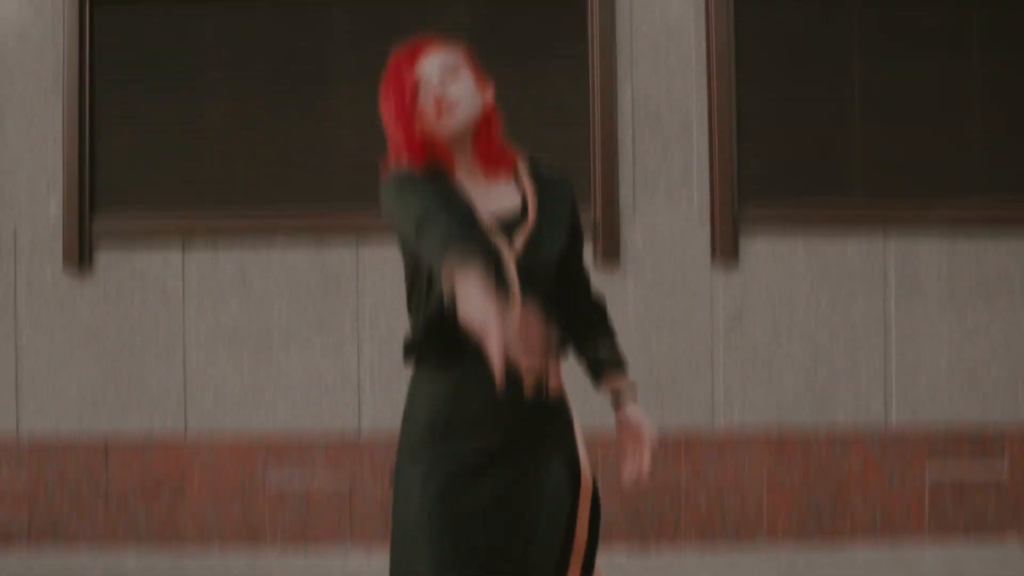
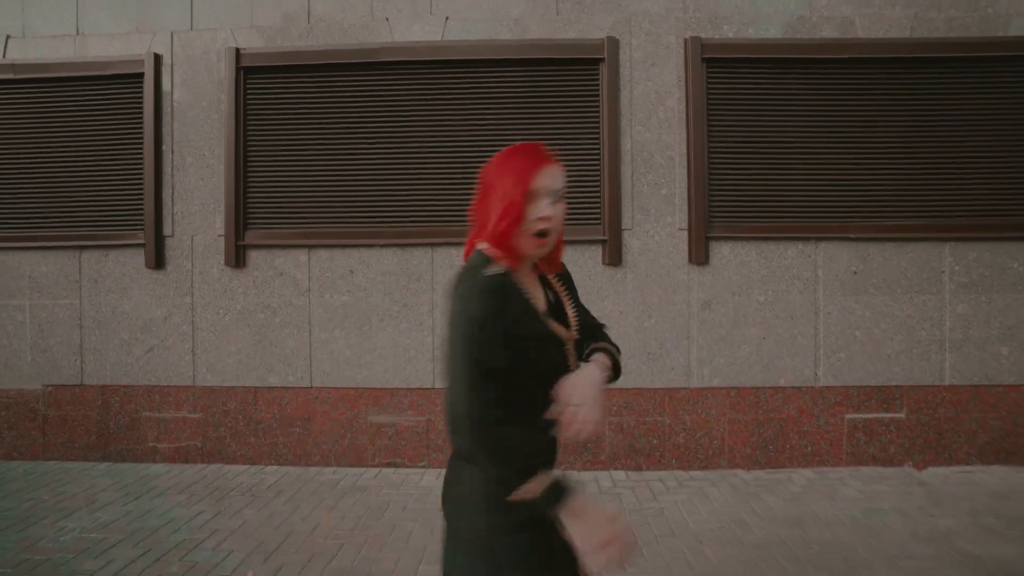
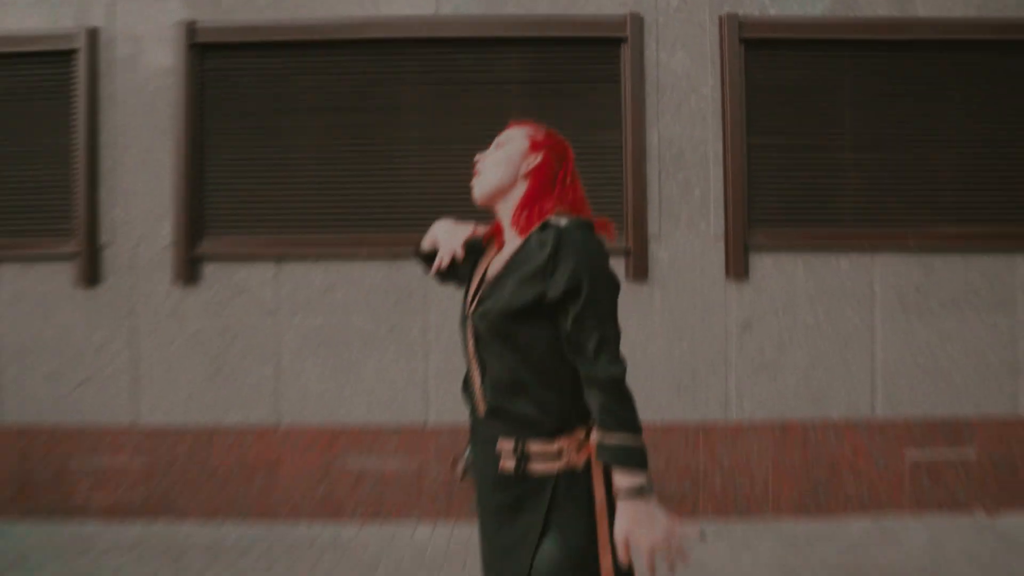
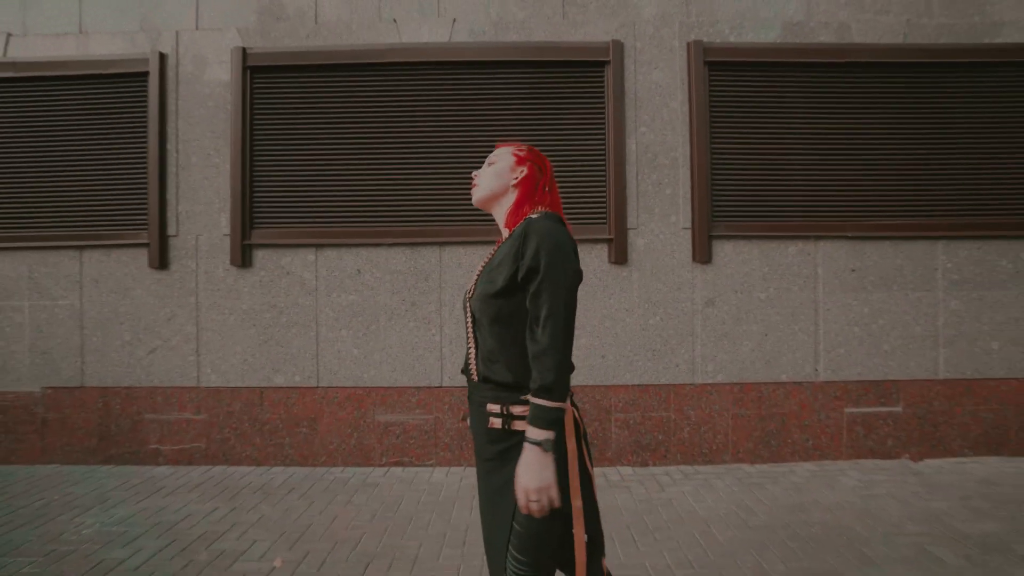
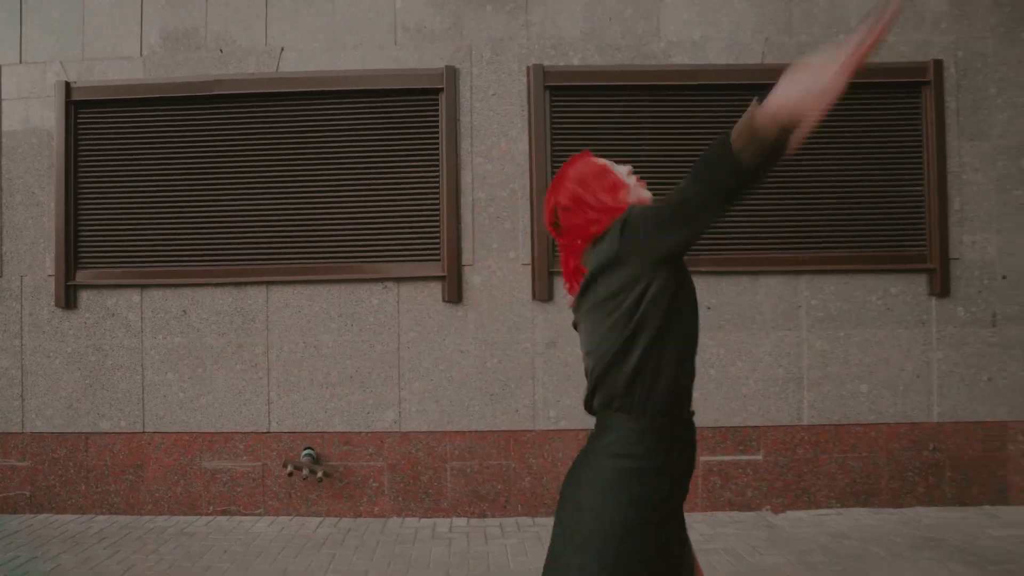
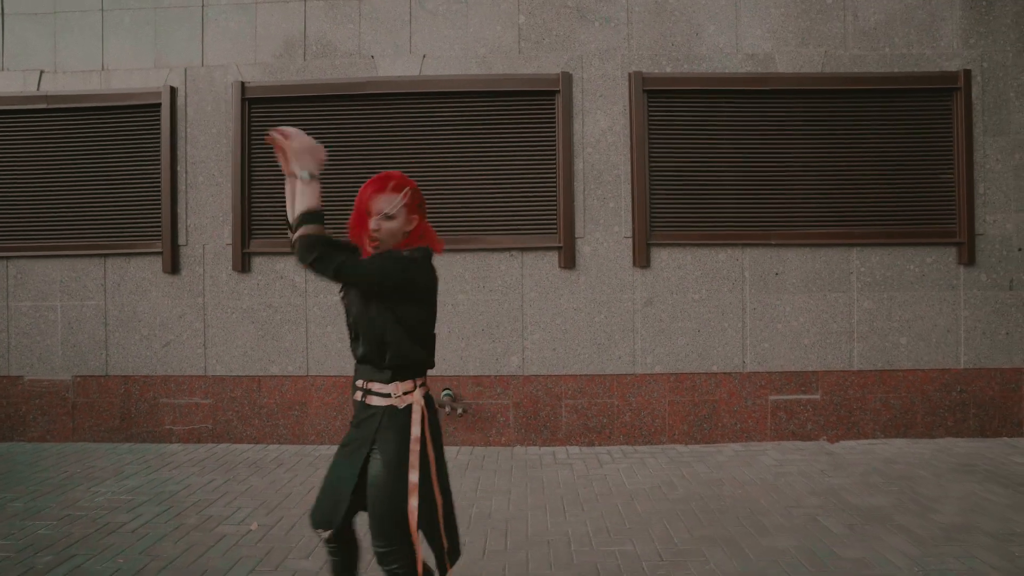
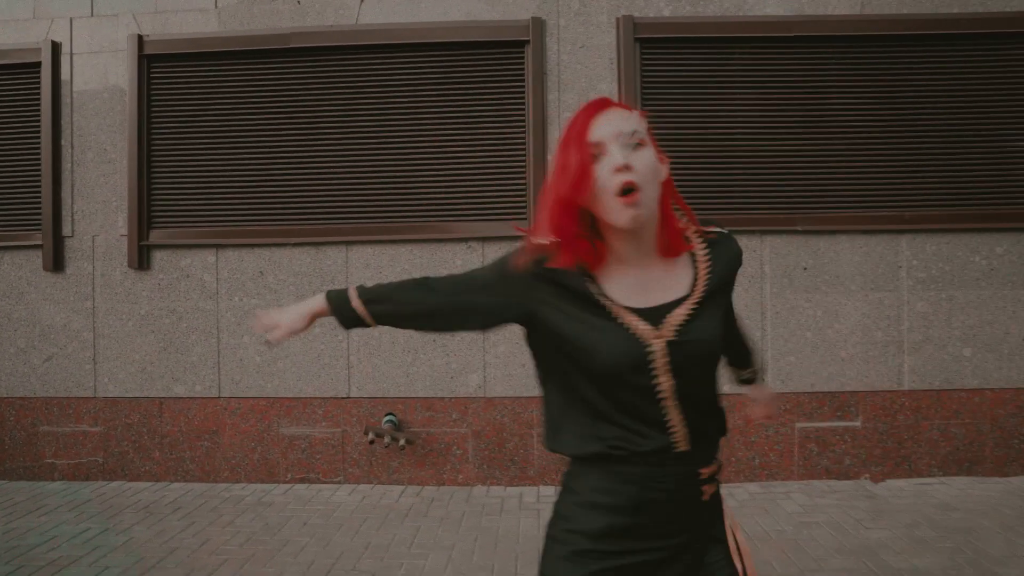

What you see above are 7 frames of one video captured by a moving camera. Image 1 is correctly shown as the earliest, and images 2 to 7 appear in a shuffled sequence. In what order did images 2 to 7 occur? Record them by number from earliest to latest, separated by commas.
3, 4, 6, 2, 7, 5
